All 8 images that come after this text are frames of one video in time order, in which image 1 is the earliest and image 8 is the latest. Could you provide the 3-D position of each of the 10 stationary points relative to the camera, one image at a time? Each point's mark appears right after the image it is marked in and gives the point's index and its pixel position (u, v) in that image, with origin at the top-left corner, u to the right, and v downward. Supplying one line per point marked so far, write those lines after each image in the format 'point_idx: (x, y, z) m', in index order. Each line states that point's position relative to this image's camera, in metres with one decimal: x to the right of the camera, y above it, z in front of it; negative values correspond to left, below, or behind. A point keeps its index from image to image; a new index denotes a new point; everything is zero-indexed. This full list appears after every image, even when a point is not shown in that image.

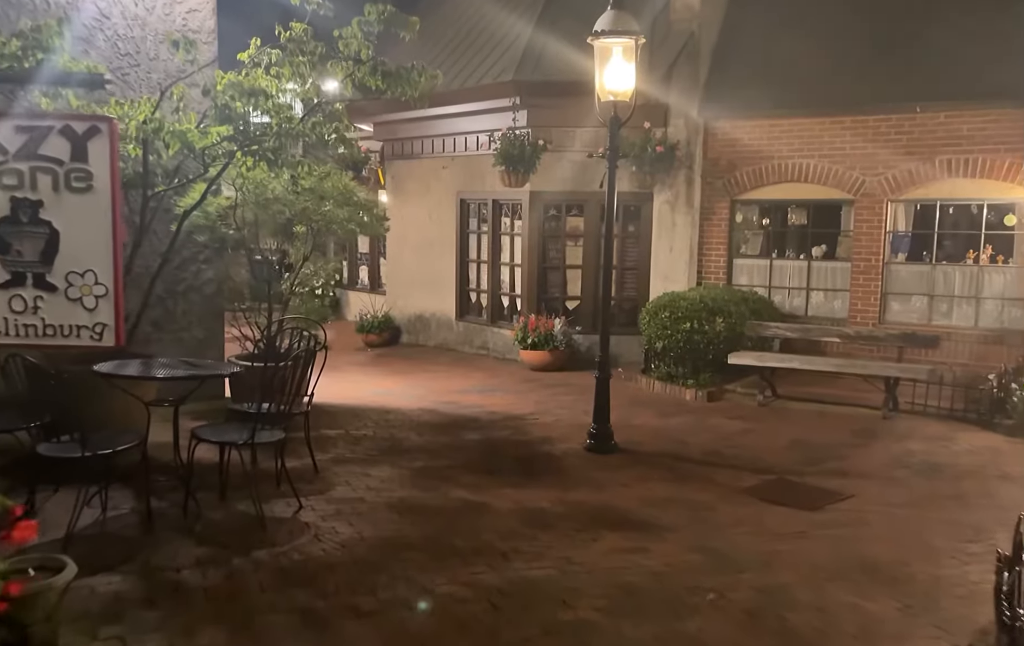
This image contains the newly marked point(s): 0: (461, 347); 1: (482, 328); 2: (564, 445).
0: (-0.7, -0.4, +14.2) m
1: (-0.4, -0.1, +13.8) m
2: (+0.4, -1.0, +8.2) m
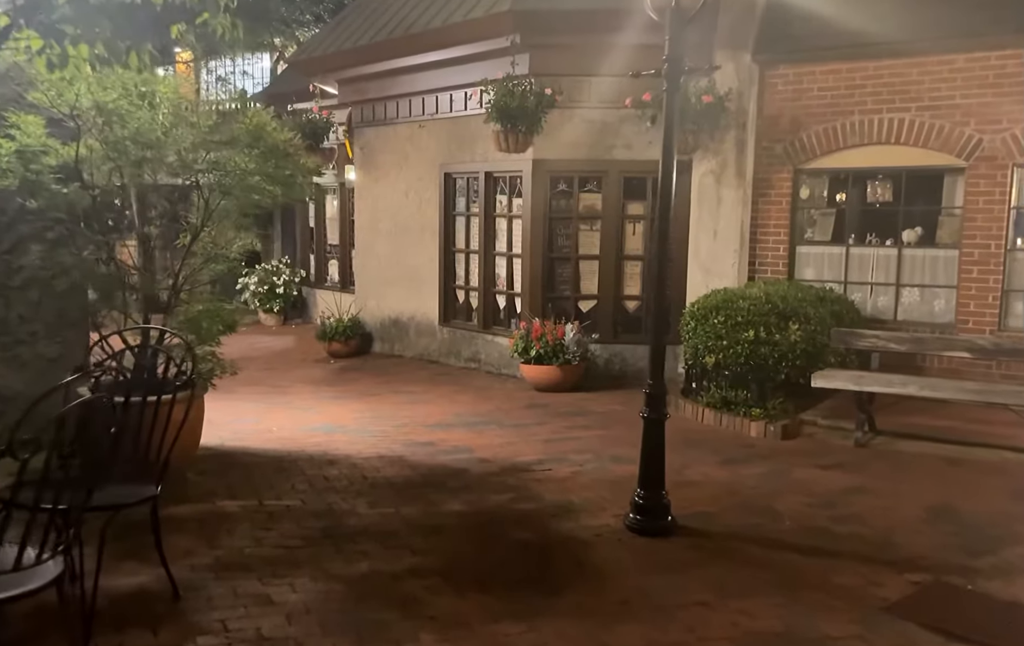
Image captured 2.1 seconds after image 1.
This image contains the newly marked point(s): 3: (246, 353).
0: (-0.8, -0.4, +11.4) m
1: (-0.5, -0.1, +11.0) m
2: (+0.4, -1.1, +5.4) m
3: (-3.7, -0.4, +13.7) m
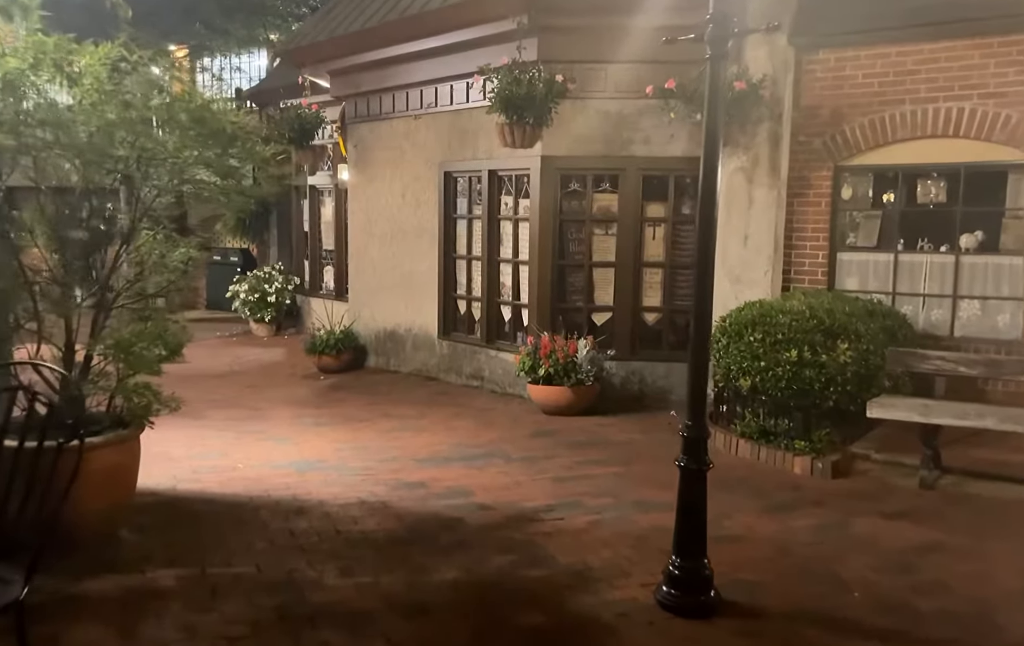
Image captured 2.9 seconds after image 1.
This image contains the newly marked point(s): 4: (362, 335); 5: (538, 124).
0: (-0.7, -0.6, +10.4) m
1: (-0.4, -0.3, +10.0) m
2: (+0.5, -1.2, +4.4) m
3: (-3.6, -0.6, +12.7) m
4: (-1.8, -0.1, +11.8) m
5: (+0.2, +1.7, +8.3) m
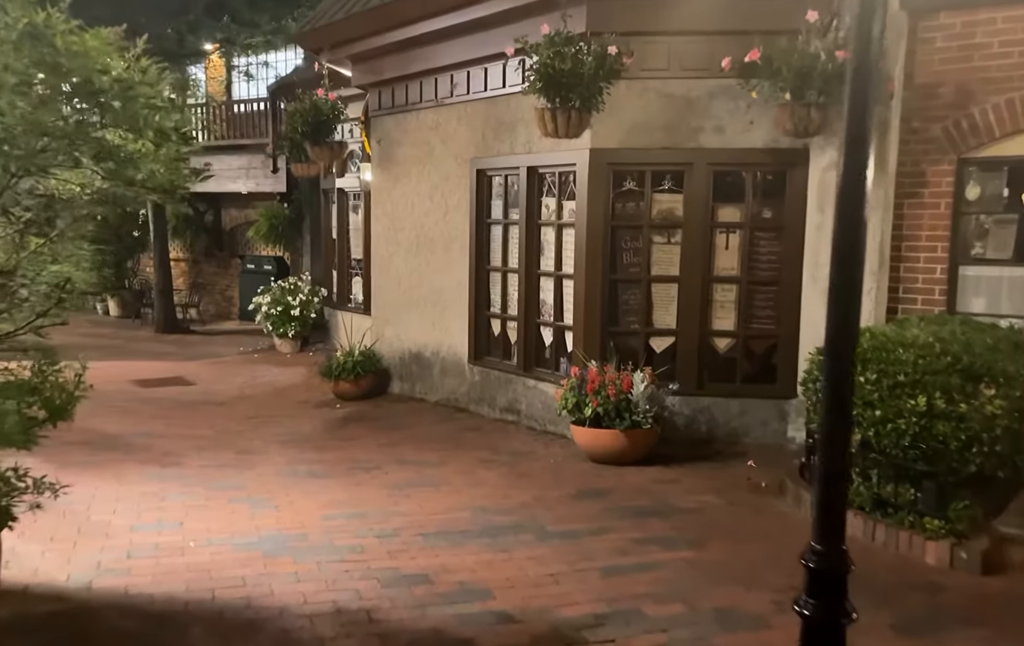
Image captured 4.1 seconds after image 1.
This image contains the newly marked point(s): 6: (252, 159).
0: (-0.3, -0.8, +9.0) m
1: (0.0, -0.5, +8.5) m
2: (+0.5, -1.3, +2.9) m
3: (-3.1, -0.8, +11.3) m
4: (-1.3, -0.3, +10.4) m
5: (+0.5, +1.5, +6.8) m
6: (-4.7, +2.9, +18.0) m
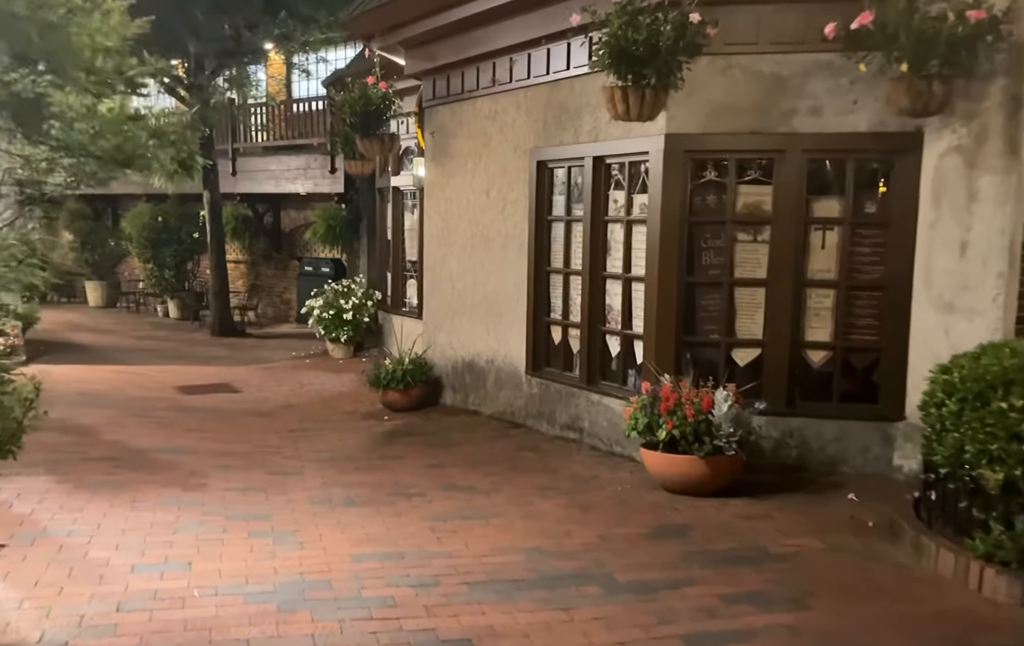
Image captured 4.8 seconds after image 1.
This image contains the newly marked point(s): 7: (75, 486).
0: (+0.2, -0.8, +8.1) m
1: (+0.5, -0.5, +7.6) m
2: (+0.7, -1.4, +2.0) m
3: (-2.4, -0.8, +10.7) m
4: (-0.7, -0.4, +9.7) m
5: (+0.9, +1.4, +5.9) m
6: (-3.6, +2.9, +17.5) m
7: (-2.7, -1.0, +6.0) m
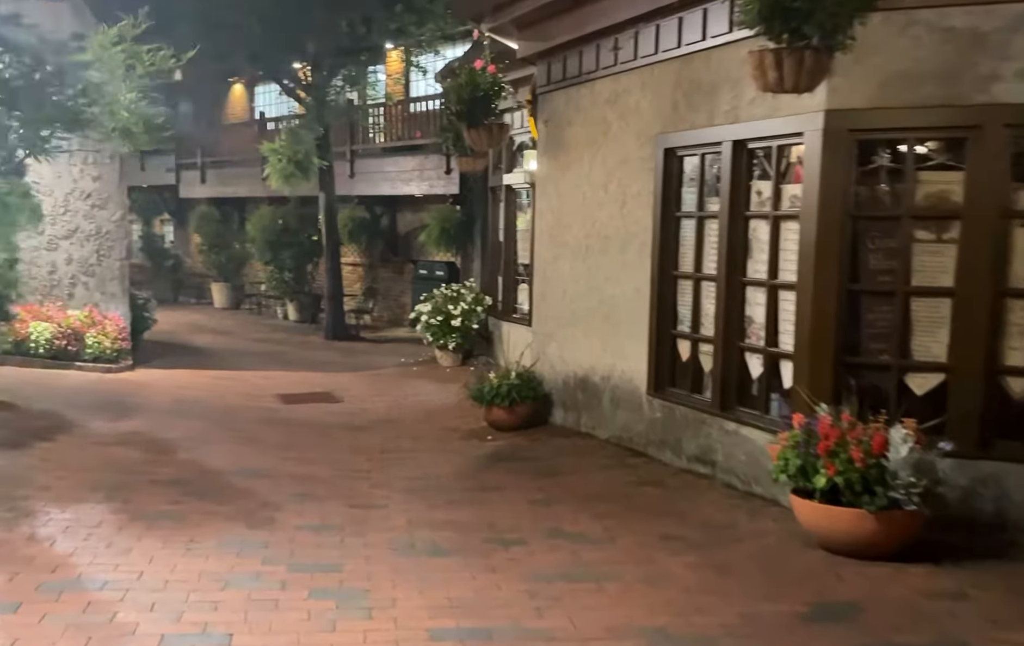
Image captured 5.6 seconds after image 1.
0: (+1.1, -0.9, +7.1) m
1: (+1.3, -0.6, +6.5) m
2: (+0.8, -1.5, +0.9) m
3: (-1.2, -0.9, +9.9) m
4: (+0.3, -0.5, +8.7) m
5: (+1.5, +1.3, +4.8) m
6: (-1.5, +2.8, +16.8) m
7: (-2.0, -1.1, +5.3) m
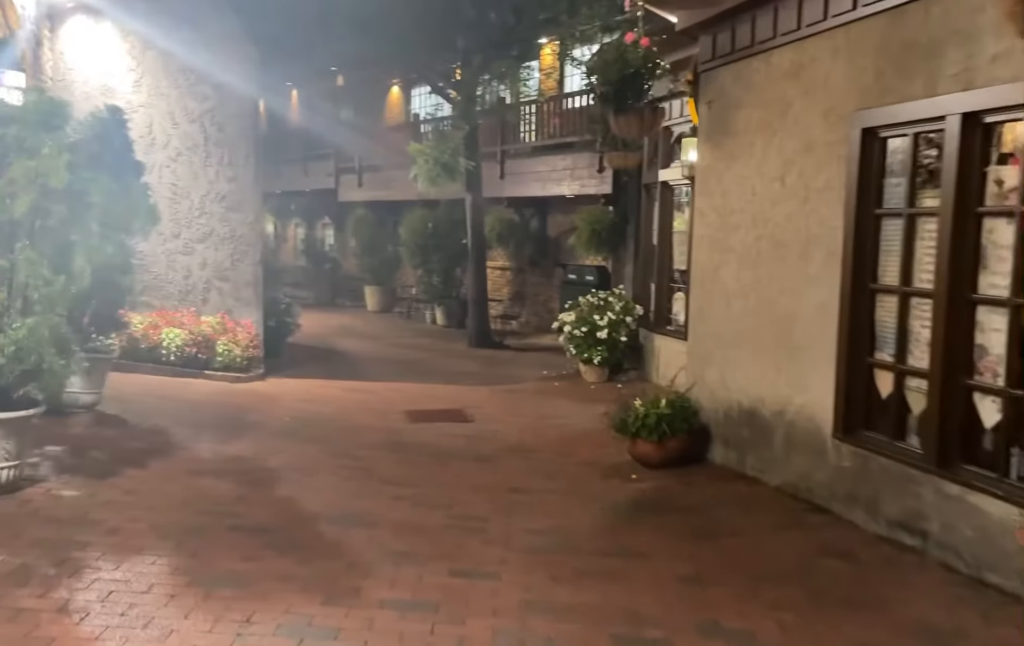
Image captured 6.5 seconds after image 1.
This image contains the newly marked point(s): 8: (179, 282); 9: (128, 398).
0: (+1.9, -1.1, +5.6) m
1: (+2.0, -0.8, +5.1) m
2: (+0.7, -1.6, -0.4) m
3: (+0.1, -1.0, +8.8) m
4: (+1.5, -0.6, +7.3) m
5: (+2.0, +1.2, +3.3) m
6: (+1.0, +2.6, +15.6) m
7: (-1.4, -1.1, +4.4) m
8: (-4.0, +0.5, +11.8) m
9: (-3.6, -0.7, +9.1) m
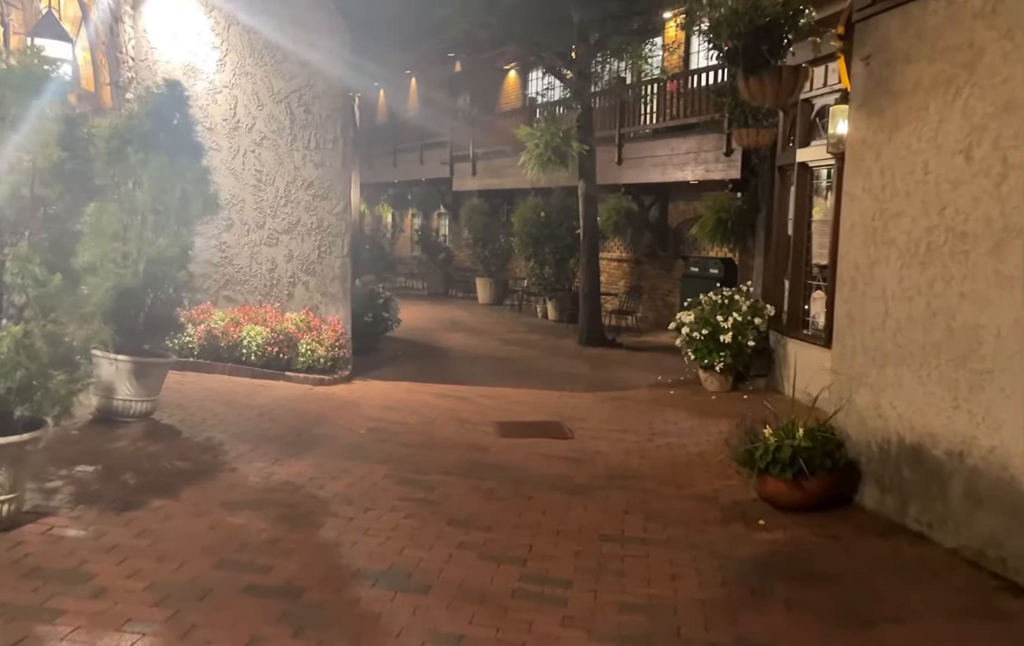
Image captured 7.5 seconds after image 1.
0: (+2.3, -1.2, +4.1) m
1: (+2.4, -0.9, +3.6) m
2: (+0.3, -1.7, -1.7) m
3: (+0.9, -1.1, +7.5) m
4: (+2.1, -0.7, +5.9) m
5: (+2.2, +1.1, +1.8) m
6: (+2.6, +2.7, +14.1) m
7: (-1.2, -1.2, +3.3) m
8: (-2.8, +0.5, +10.9) m
9: (-2.7, -0.7, +8.3) m
